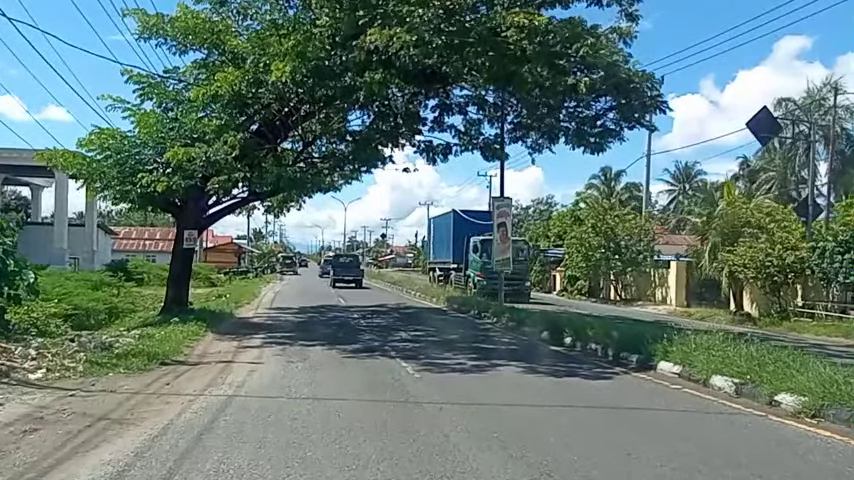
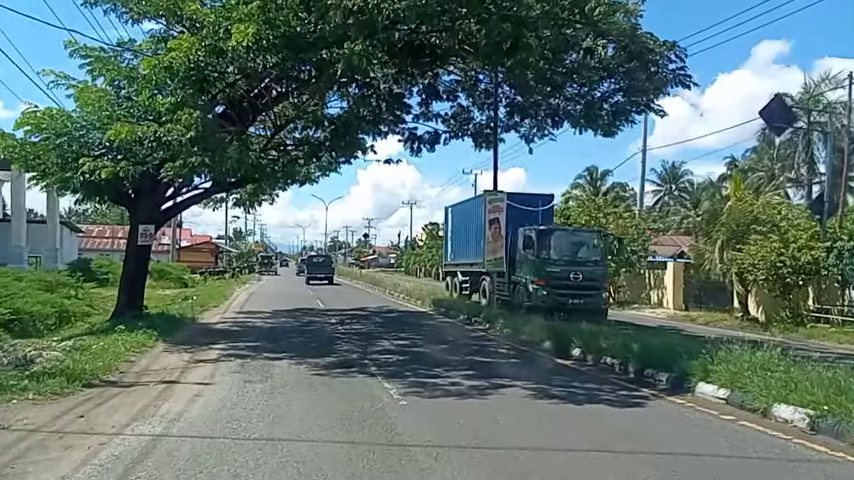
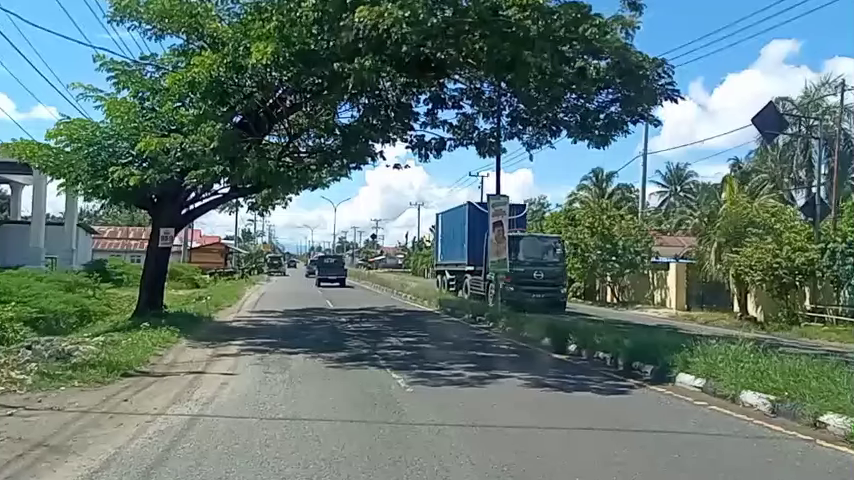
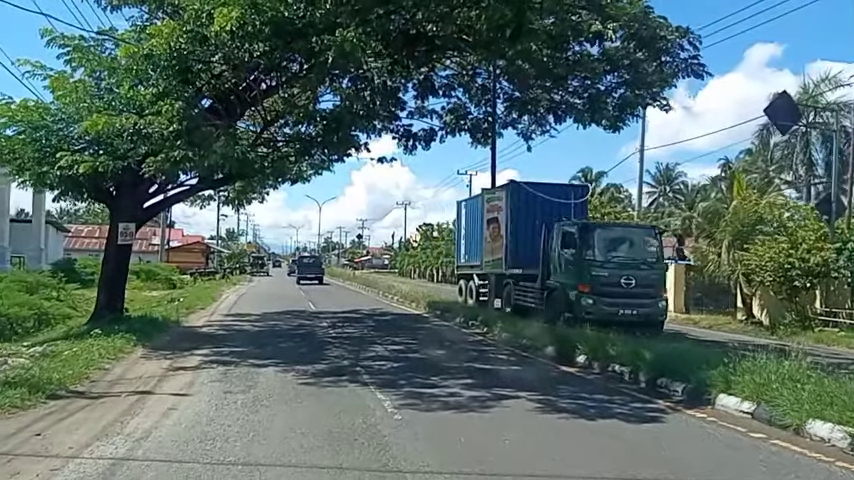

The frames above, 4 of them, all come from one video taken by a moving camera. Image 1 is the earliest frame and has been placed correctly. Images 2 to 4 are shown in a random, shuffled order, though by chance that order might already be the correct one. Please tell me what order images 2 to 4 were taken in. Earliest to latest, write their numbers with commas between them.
3, 2, 4
